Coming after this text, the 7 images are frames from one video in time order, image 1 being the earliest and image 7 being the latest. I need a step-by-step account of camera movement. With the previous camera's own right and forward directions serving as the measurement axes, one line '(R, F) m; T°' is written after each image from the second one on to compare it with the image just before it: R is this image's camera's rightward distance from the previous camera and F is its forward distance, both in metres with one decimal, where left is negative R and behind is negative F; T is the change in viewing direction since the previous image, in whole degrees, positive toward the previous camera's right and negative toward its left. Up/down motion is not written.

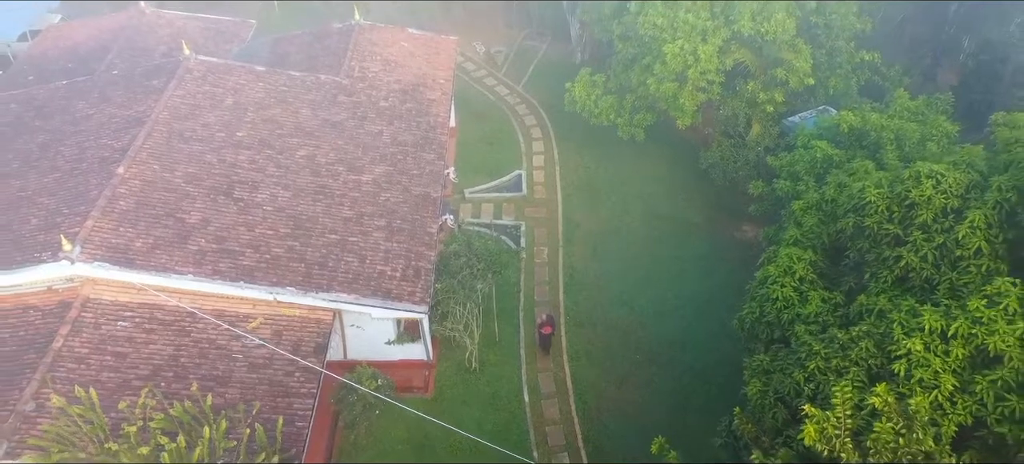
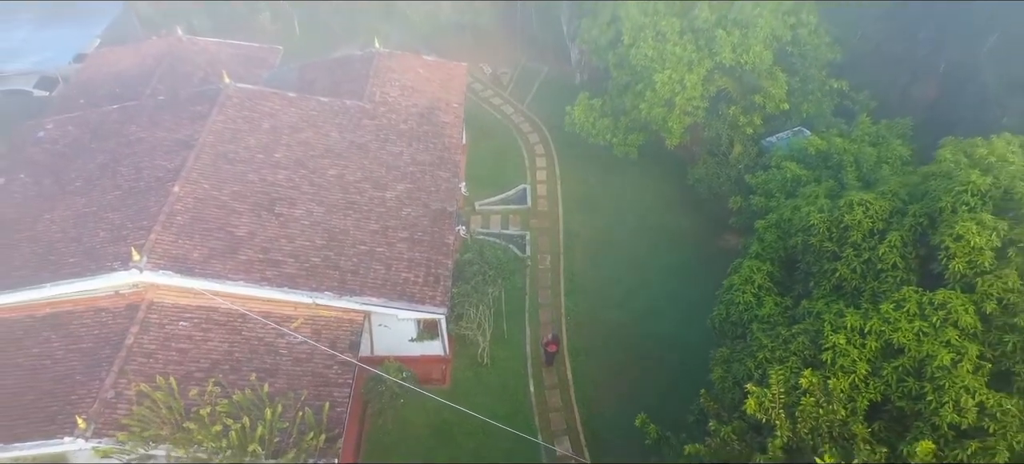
(-0.2, -2.0) m; 0°
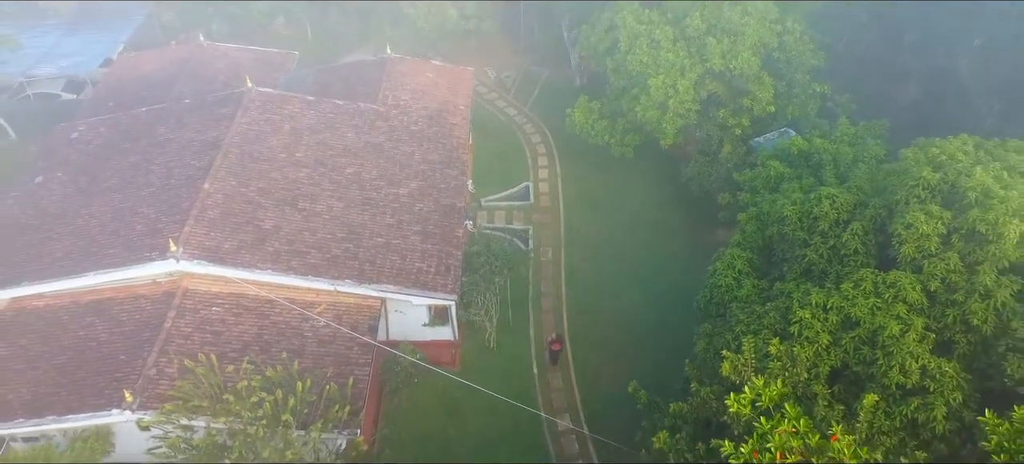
(-0.1, -1.3) m; 0°
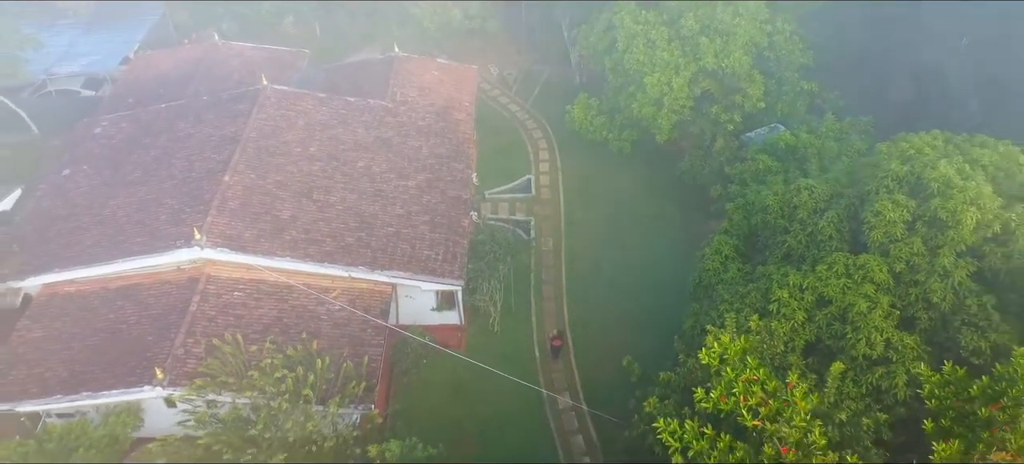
(-0.1, -1.1) m; 0°
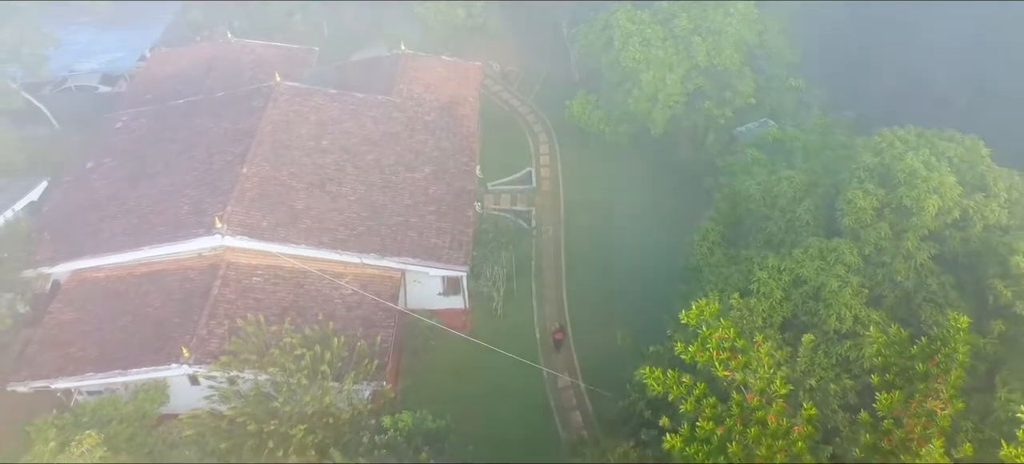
(-0.1, -1.1) m; 0°
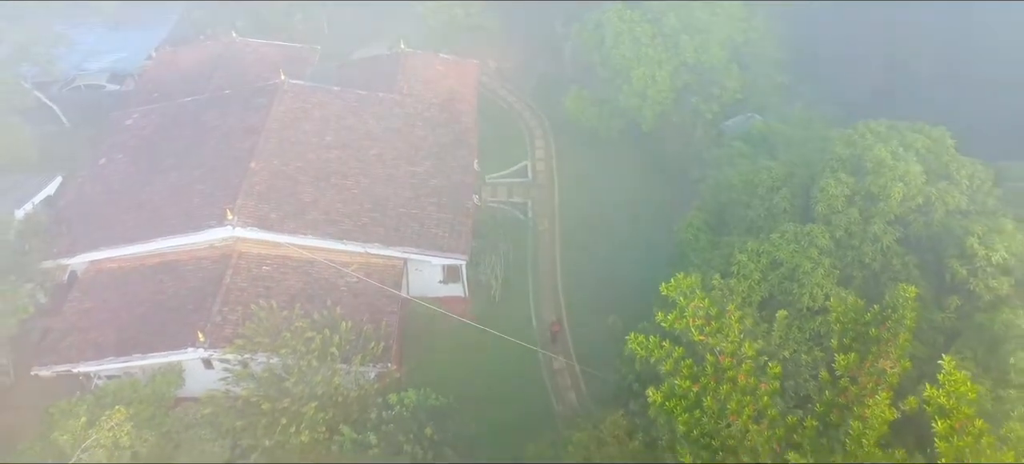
(0.0, -1.0) m; 0°
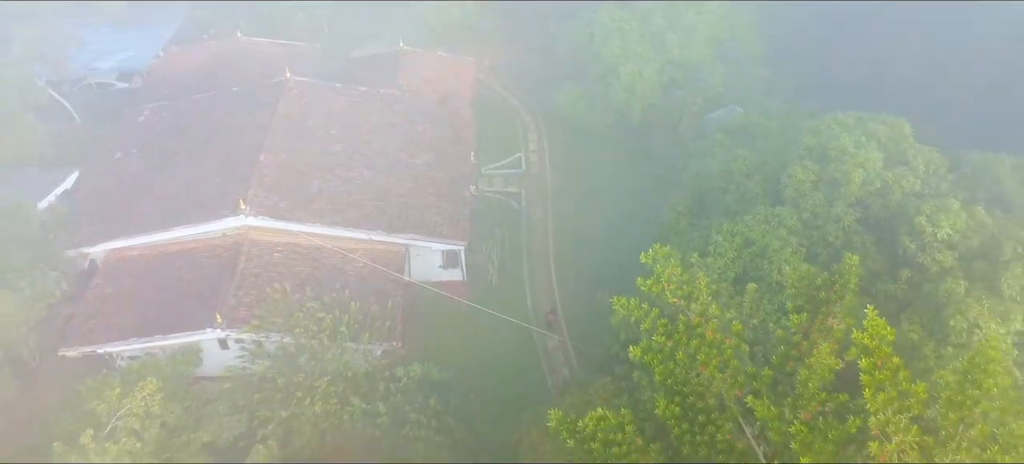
(-0.1, -1.3) m; +1°
